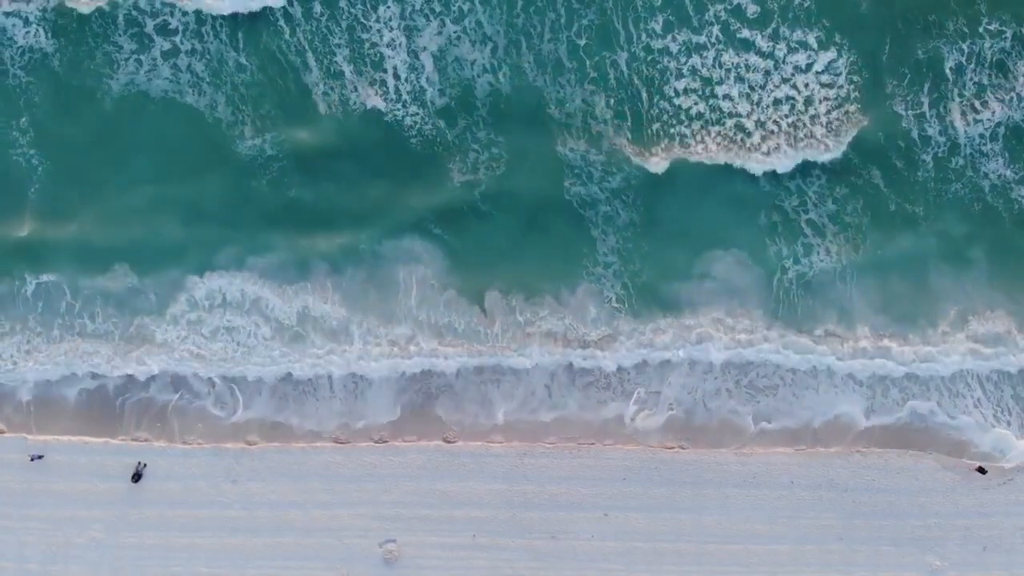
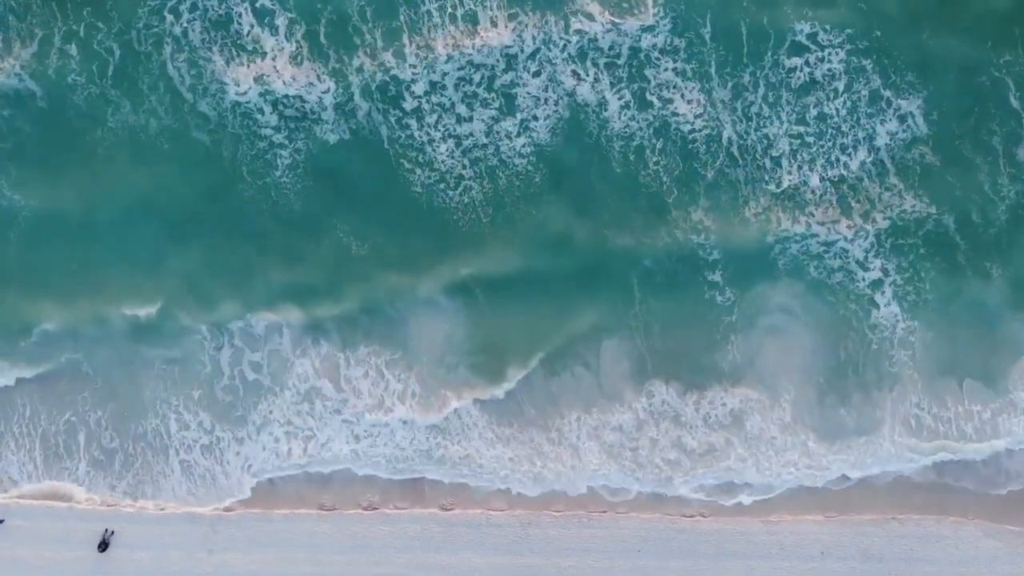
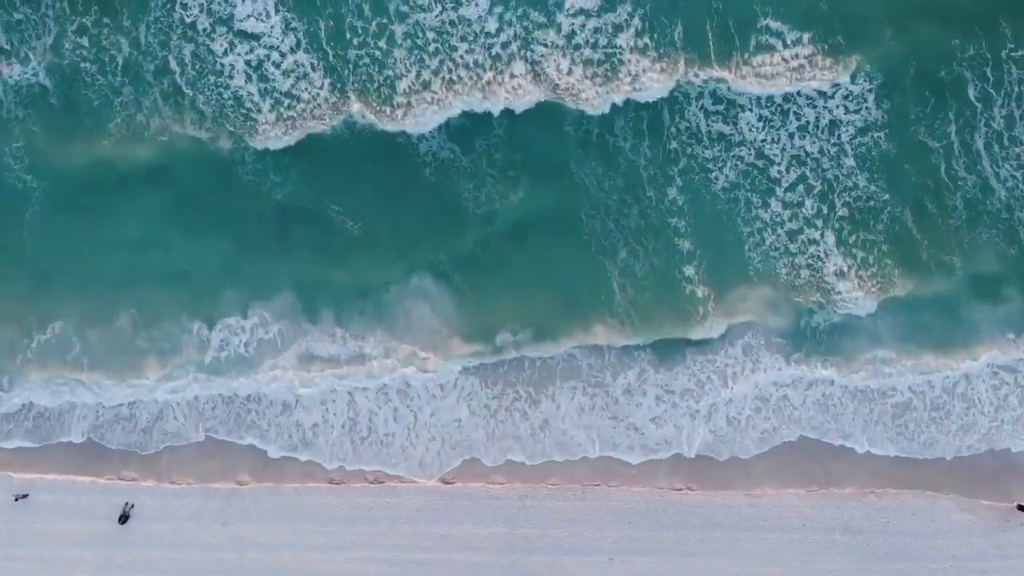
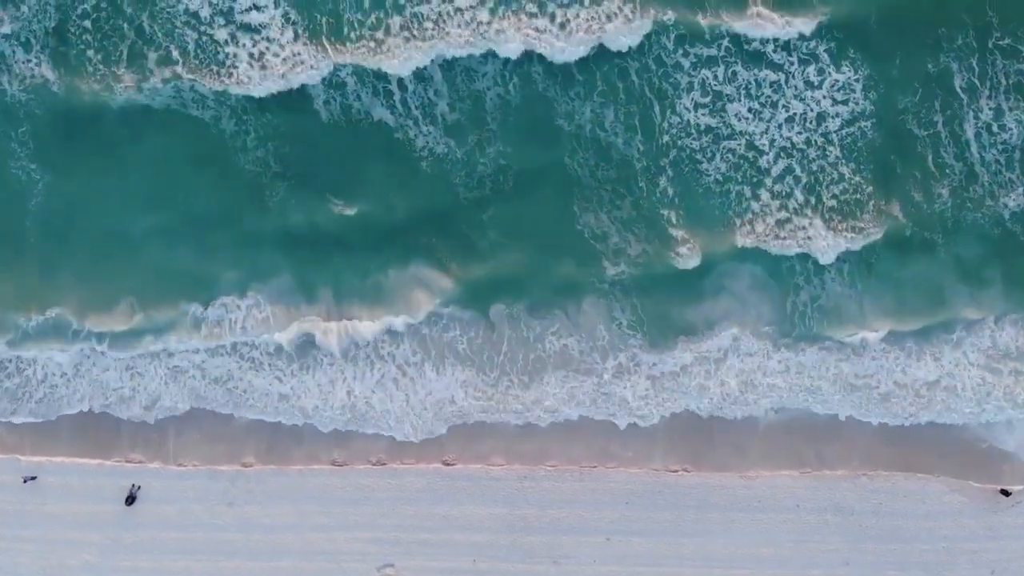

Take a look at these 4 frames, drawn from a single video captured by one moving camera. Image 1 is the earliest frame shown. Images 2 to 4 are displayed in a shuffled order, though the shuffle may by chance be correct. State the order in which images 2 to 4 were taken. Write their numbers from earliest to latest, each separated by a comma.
4, 3, 2
